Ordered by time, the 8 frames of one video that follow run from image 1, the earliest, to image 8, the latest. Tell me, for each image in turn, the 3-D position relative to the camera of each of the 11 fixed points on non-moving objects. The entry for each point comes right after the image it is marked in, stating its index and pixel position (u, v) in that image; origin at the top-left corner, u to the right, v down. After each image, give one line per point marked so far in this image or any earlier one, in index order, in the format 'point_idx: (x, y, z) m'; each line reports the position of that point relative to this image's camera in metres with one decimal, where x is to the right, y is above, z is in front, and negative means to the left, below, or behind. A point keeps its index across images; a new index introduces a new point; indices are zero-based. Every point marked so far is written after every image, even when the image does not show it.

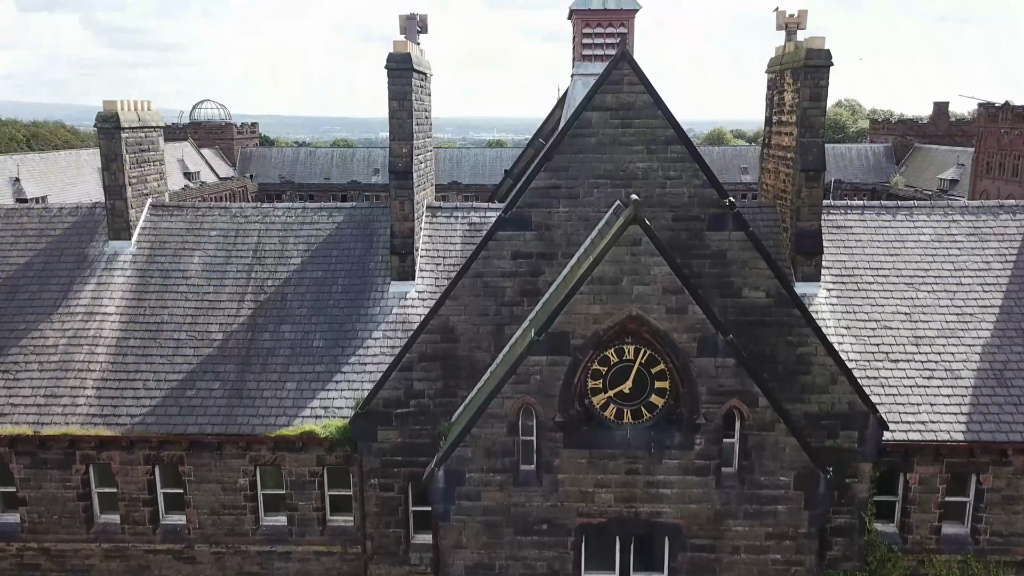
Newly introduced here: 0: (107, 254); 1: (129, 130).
0: (-7.6, +0.6, +15.2) m
1: (-7.1, +2.9, +15.3) m
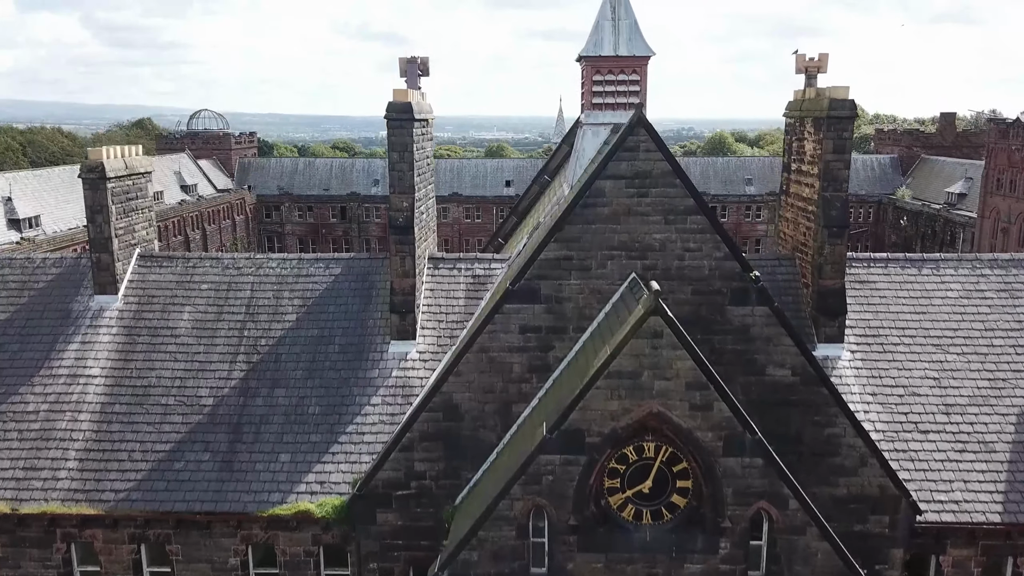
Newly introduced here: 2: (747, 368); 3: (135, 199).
0: (-7.5, -0.4, +14.5) m
1: (-7.0, +1.9, +14.5) m
2: (+3.1, -1.1, +10.8) m
3: (-7.0, +1.7, +15.3) m
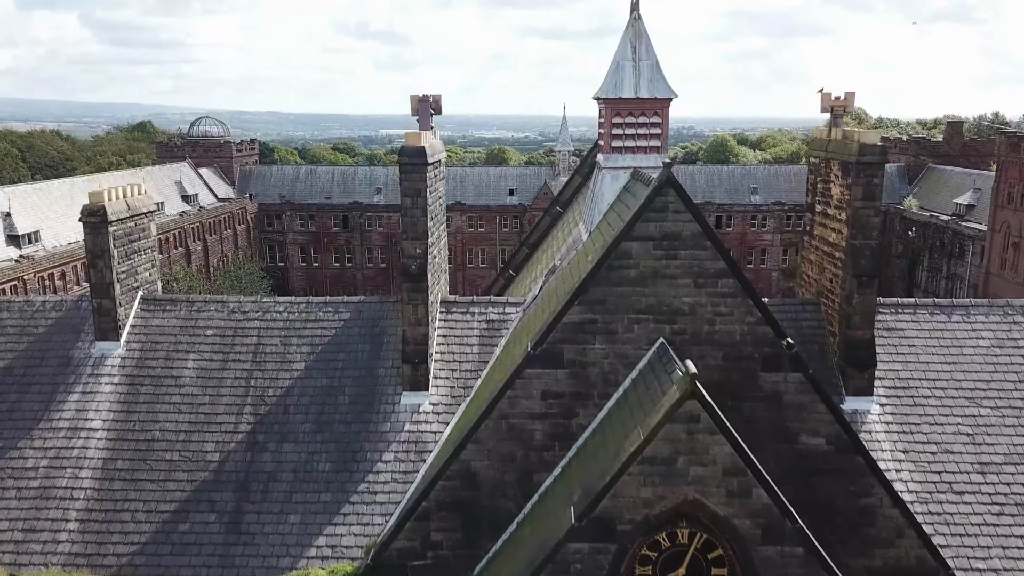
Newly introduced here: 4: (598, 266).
0: (-7.2, -1.2, +14.0) m
1: (-6.8, +1.1, +14.0) m
2: (+3.4, -1.9, +10.3) m
3: (-6.8, +0.9, +14.8) m
4: (+1.1, +0.3, +10.0) m
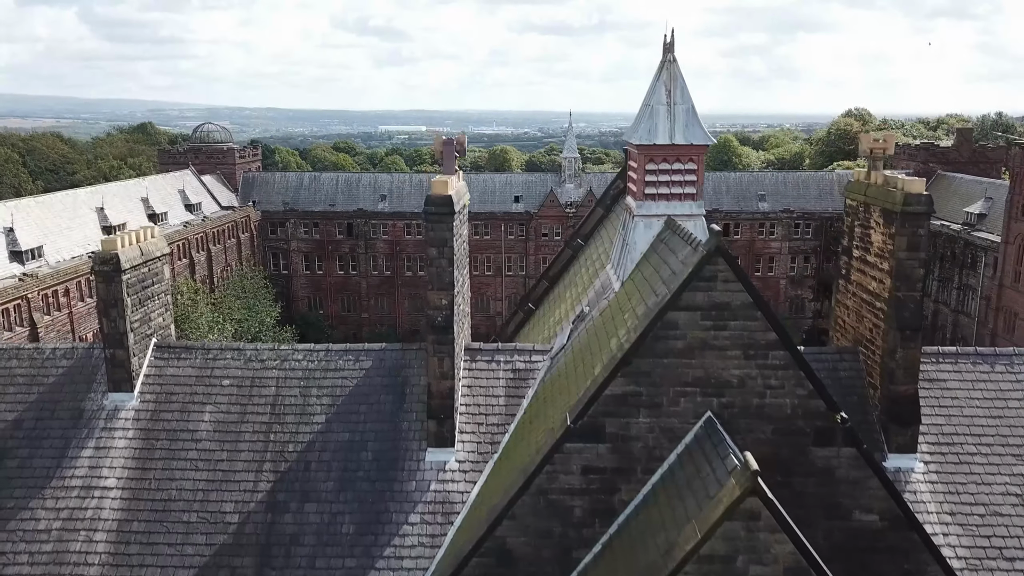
0: (-6.7, -2.0, +13.5) m
1: (-6.3, +0.3, +13.5) m
2: (+3.8, -2.7, +9.8) m
3: (-6.3, 0.0, +14.3) m
4: (+1.5, -0.6, +9.5) m
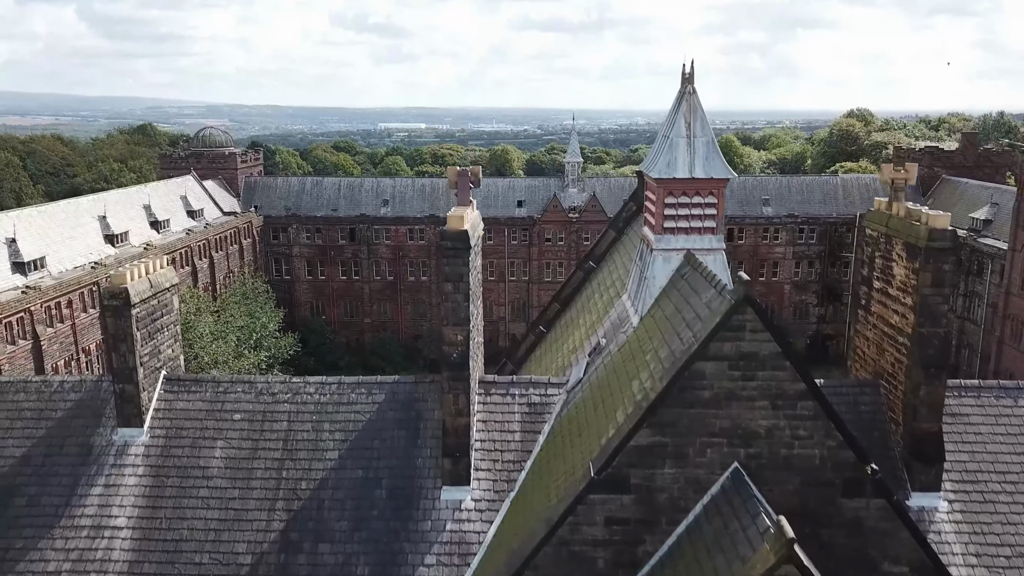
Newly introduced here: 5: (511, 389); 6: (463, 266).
0: (-6.5, -2.6, +13.3) m
1: (-6.0, -0.3, +13.3) m
2: (+4.1, -3.2, +9.6) m
3: (-6.1, -0.5, +14.1) m
4: (+1.8, -1.1, +9.3) m
5: (0.0, -1.7, +13.8) m
6: (-0.8, +0.3, +12.3) m
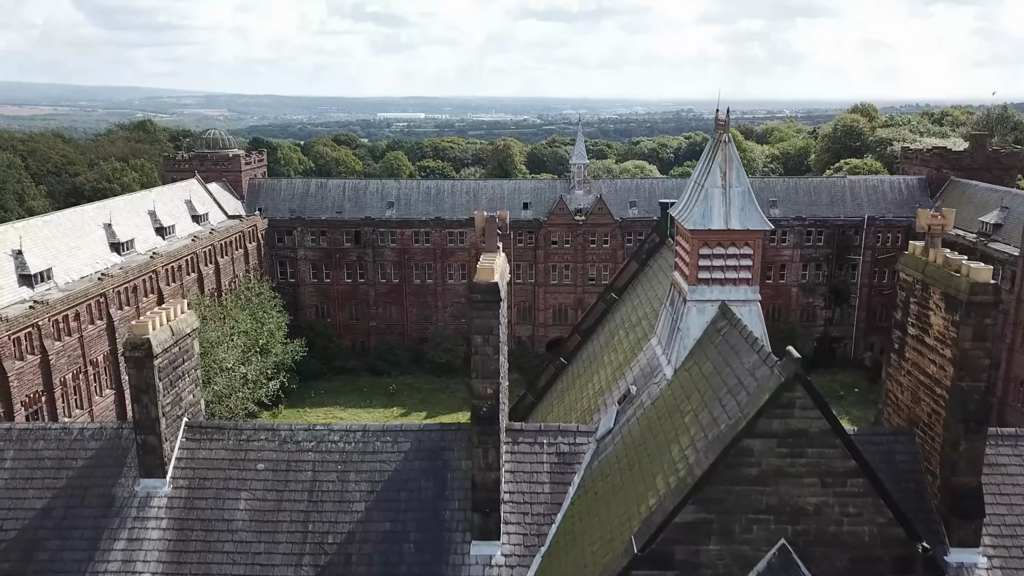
0: (-6.0, -3.3, +13.1) m
1: (-5.6, -1.0, +13.1) m
2: (+4.6, -4.1, +9.4) m
3: (-5.6, -1.3, +13.9) m
4: (+2.2, -1.9, +9.0) m
5: (+0.5, -2.5, +13.5) m
6: (-0.3, -0.5, +12.1) m
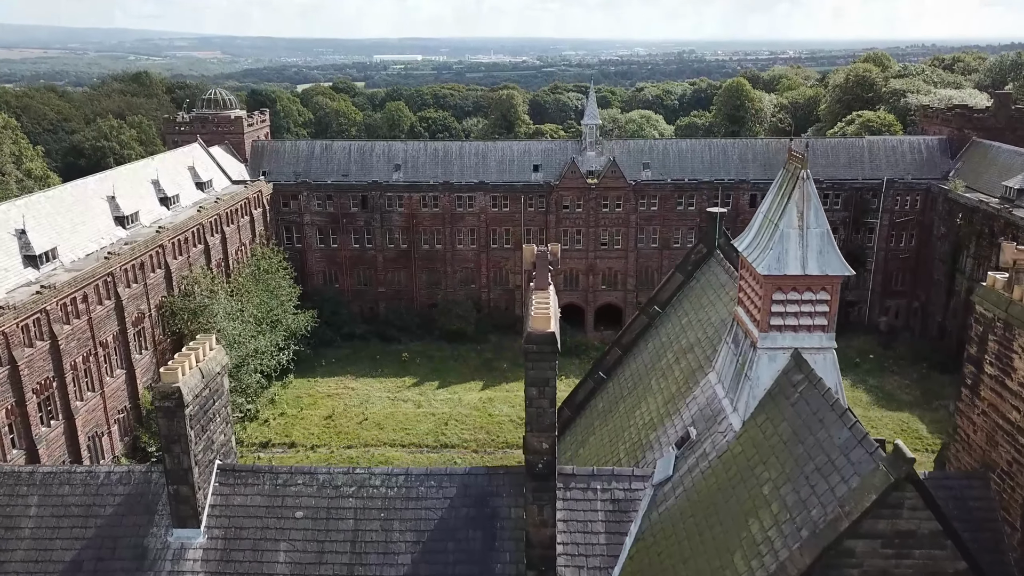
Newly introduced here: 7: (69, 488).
0: (-5.2, -4.0, +12.4) m
1: (-4.8, -1.7, +12.3) m
2: (+5.4, -4.9, +8.8) m
3: (-4.8, -1.9, +13.1) m
4: (+3.0, -2.8, +8.3) m
5: (+1.3, -3.0, +12.8) m
6: (+0.5, -1.1, +11.2) m
7: (-7.1, -3.2, +13.1) m
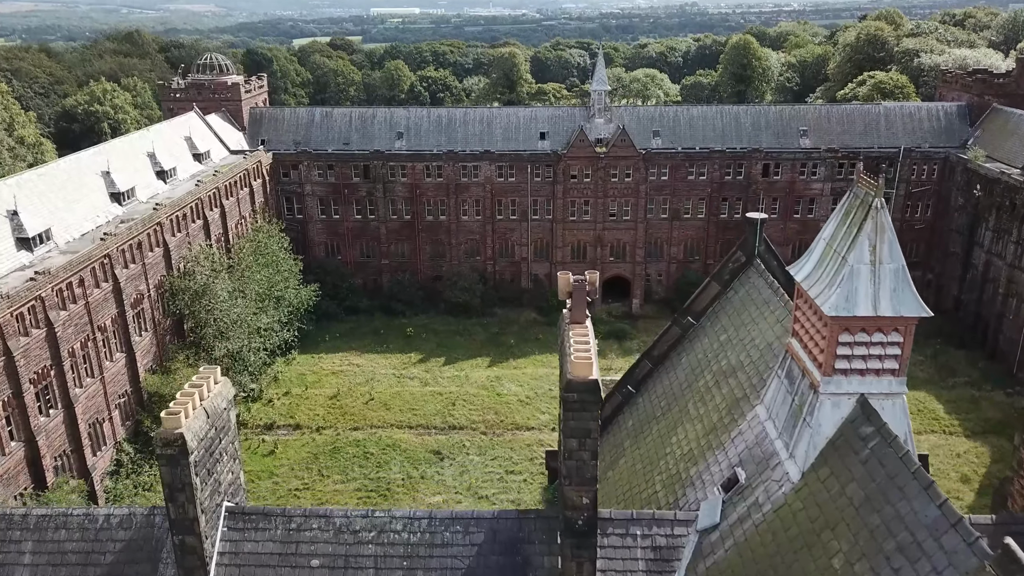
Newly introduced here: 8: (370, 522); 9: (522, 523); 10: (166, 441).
0: (-4.7, -4.4, +11.5) m
1: (-4.3, -2.1, +11.2) m
2: (+5.9, -5.5, +7.9) m
3: (-4.3, -2.3, +12.0) m
4: (+3.5, -3.5, +7.3) m
5: (+1.7, -3.5, +11.9) m
6: (+1.0, -1.6, +10.2) m
7: (-6.6, -3.6, +12.2) m
8: (-2.1, -3.5, +12.1) m
9: (+0.2, -3.4, +11.9) m
10: (-4.6, -2.0, +10.9) m
